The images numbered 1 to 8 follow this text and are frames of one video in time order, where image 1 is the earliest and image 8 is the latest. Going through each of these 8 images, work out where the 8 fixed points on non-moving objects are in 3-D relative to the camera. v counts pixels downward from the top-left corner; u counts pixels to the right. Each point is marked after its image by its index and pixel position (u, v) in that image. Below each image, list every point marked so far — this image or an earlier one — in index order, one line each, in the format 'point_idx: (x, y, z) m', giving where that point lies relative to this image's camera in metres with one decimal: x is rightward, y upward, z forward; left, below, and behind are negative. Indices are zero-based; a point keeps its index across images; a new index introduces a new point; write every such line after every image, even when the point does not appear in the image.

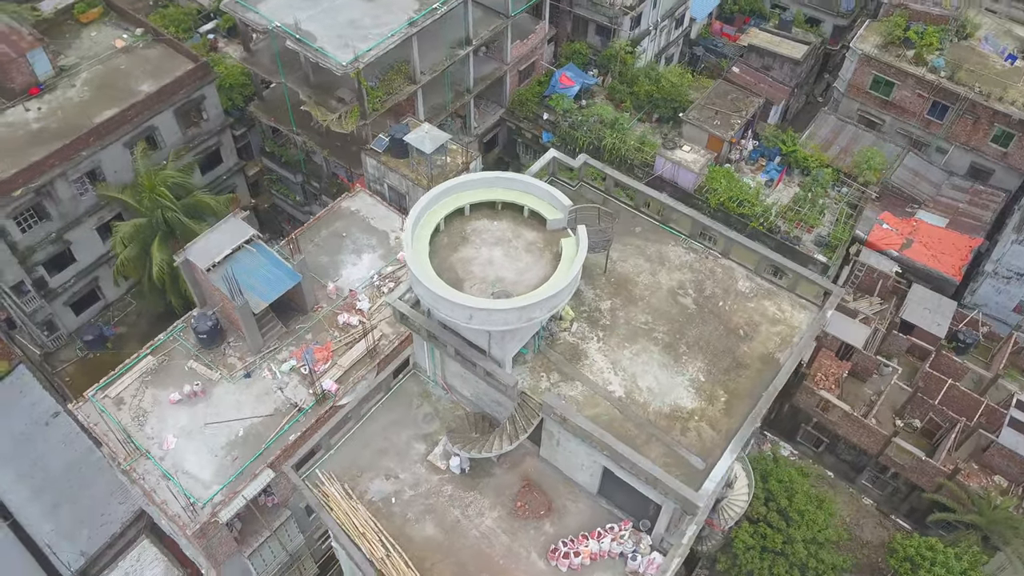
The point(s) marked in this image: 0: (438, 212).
0: (-1.4, +1.4, +15.2) m
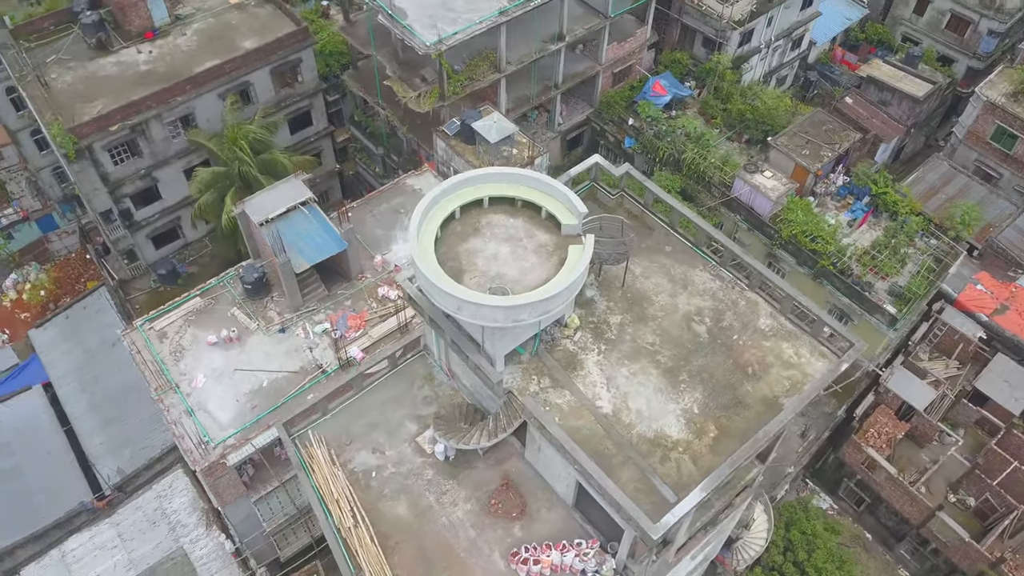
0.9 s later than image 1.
0: (-1.1, +1.7, +15.3) m
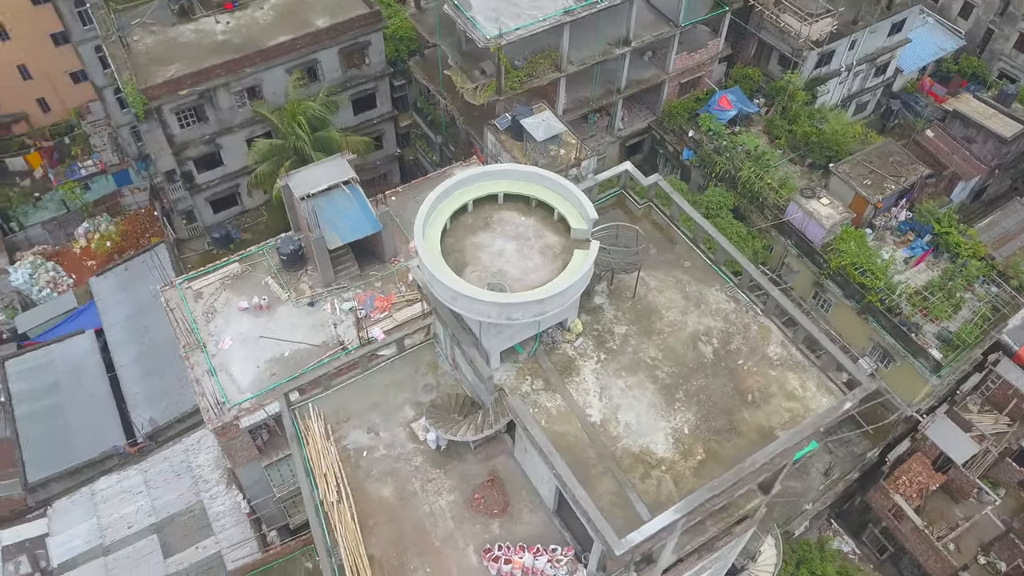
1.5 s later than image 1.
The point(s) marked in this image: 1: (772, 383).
0: (-0.8, +1.8, +15.3) m
1: (+4.9, -1.8, +15.4) m
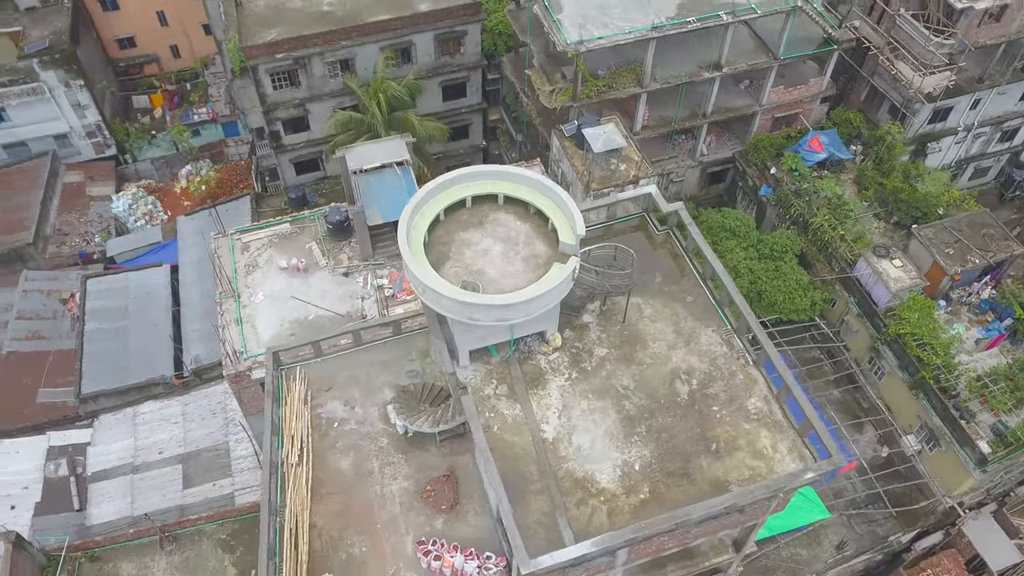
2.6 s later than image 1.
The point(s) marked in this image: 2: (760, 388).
0: (-0.8, +1.9, +15.4) m
1: (+4.1, -2.7, +14.6) m
2: (+4.7, -1.9, +15.3) m
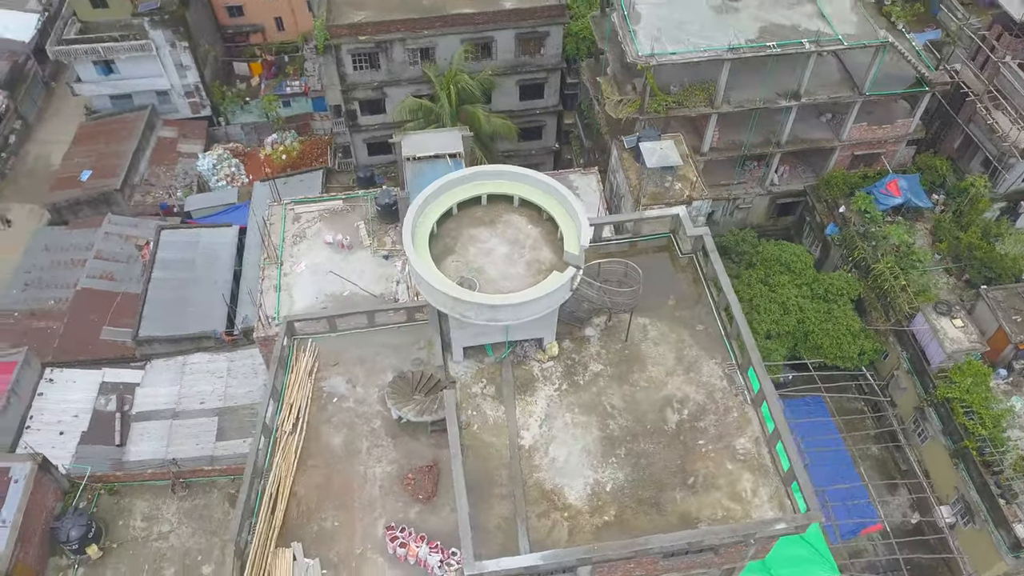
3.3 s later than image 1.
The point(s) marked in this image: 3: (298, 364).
0: (-0.5, +1.9, +15.4) m
1: (+3.7, -3.2, +14.2) m
2: (+4.4, -2.5, +14.7) m
3: (-4.7, -1.7, +17.8) m
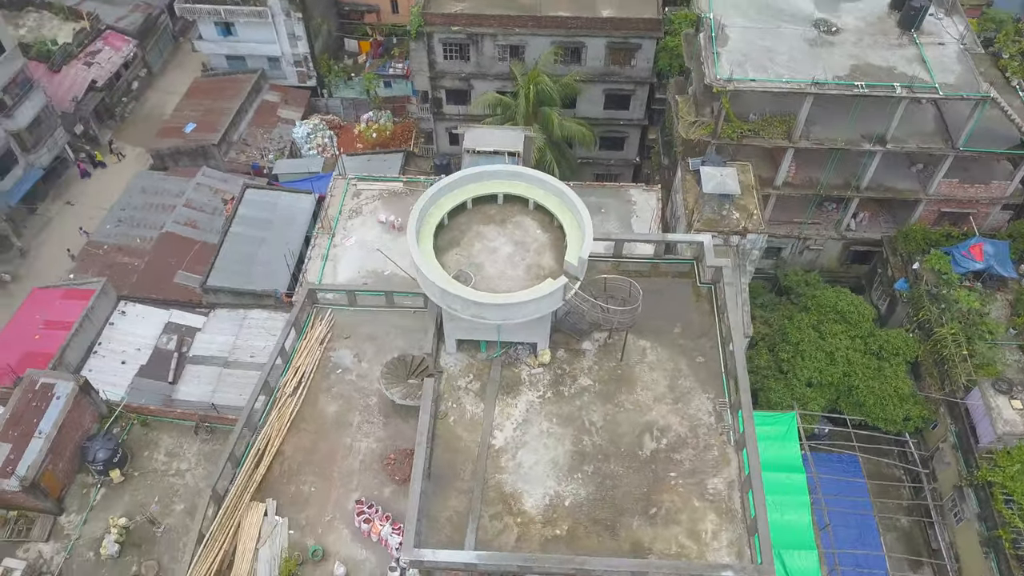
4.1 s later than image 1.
0: (-0.2, +2.0, +15.5) m
1: (+3.0, -3.8, +13.8) m
2: (+3.8, -3.2, +14.2) m
3: (-4.5, -1.0, +18.4) m
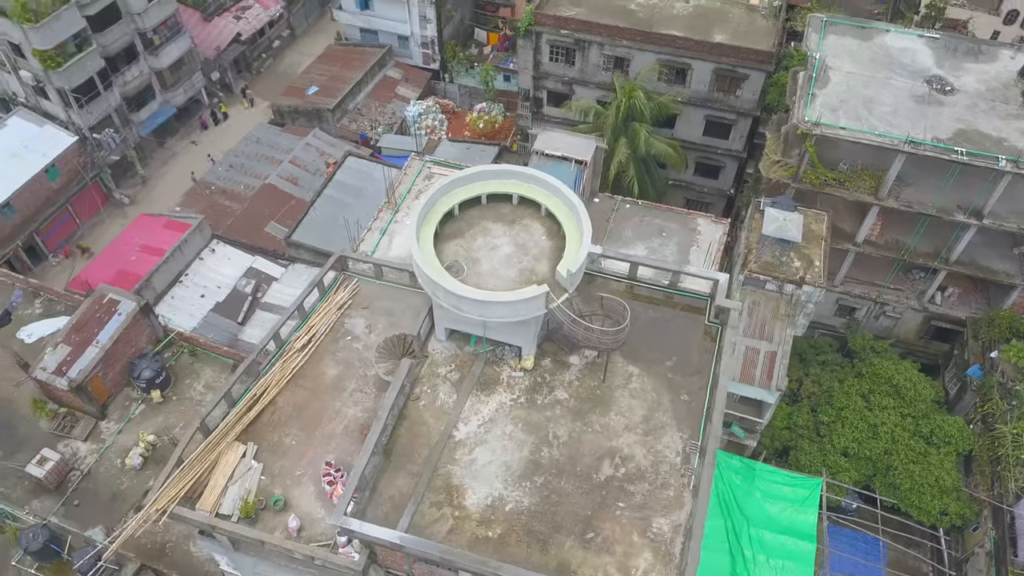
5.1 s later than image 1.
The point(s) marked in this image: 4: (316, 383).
0: (+0.2, +1.9, +15.6) m
1: (+1.8, -4.2, +13.5) m
2: (+2.9, -3.8, +13.8) m
3: (-4.2, -0.2, +19.1) m
4: (-4.3, -2.1, +17.9) m
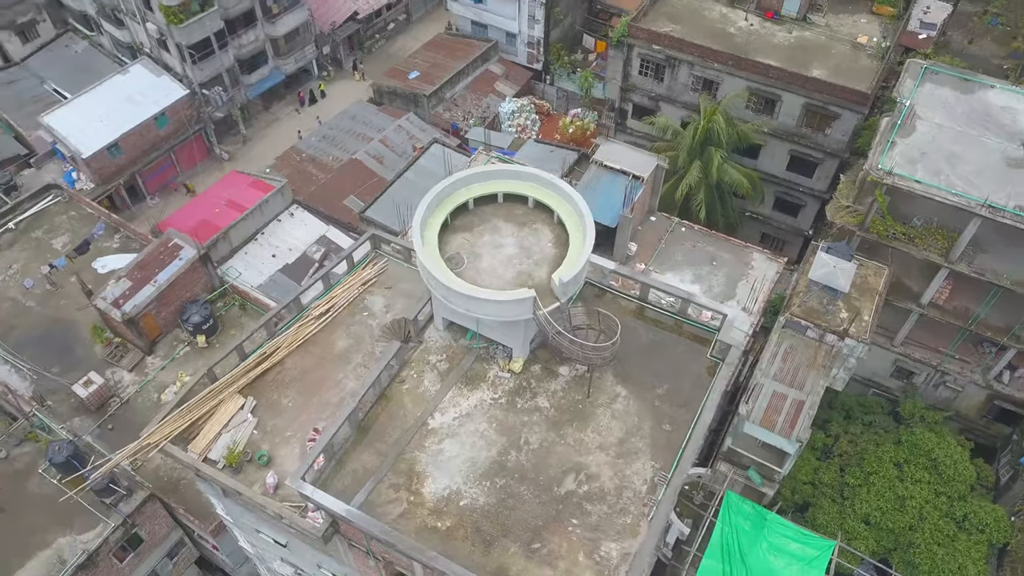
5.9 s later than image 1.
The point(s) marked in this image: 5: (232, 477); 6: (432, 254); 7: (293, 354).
0: (+0.5, +1.9, +15.6) m
1: (+0.9, -4.5, +13.3) m
2: (+2.0, -4.2, +13.5) m
3: (-3.7, +0.4, +19.7) m
4: (-4.2, -1.4, +18.4) m
5: (-5.6, -3.8, +16.3) m
6: (-1.4, +0.6, +14.5) m
7: (-4.9, -1.5, +18.4) m
